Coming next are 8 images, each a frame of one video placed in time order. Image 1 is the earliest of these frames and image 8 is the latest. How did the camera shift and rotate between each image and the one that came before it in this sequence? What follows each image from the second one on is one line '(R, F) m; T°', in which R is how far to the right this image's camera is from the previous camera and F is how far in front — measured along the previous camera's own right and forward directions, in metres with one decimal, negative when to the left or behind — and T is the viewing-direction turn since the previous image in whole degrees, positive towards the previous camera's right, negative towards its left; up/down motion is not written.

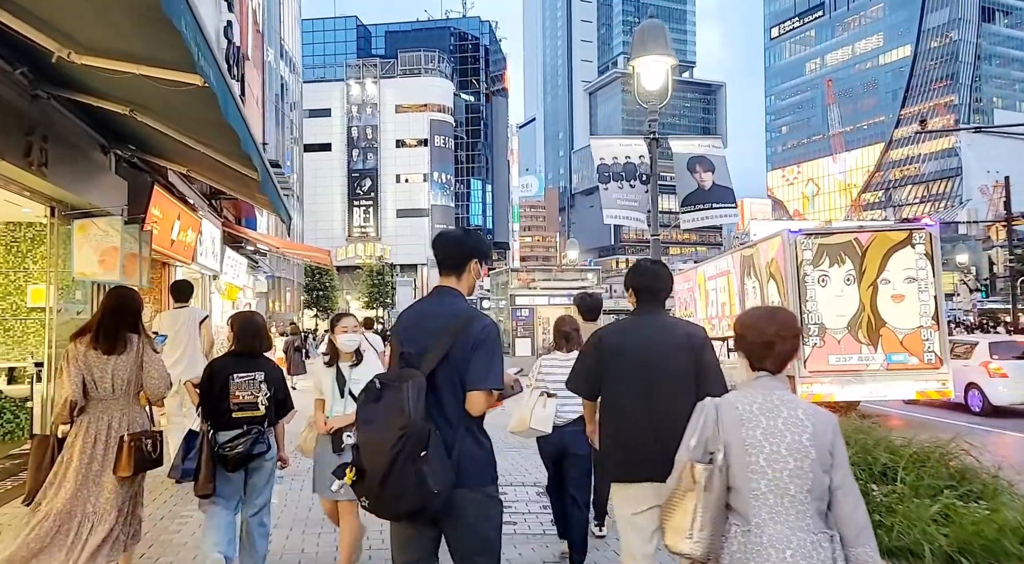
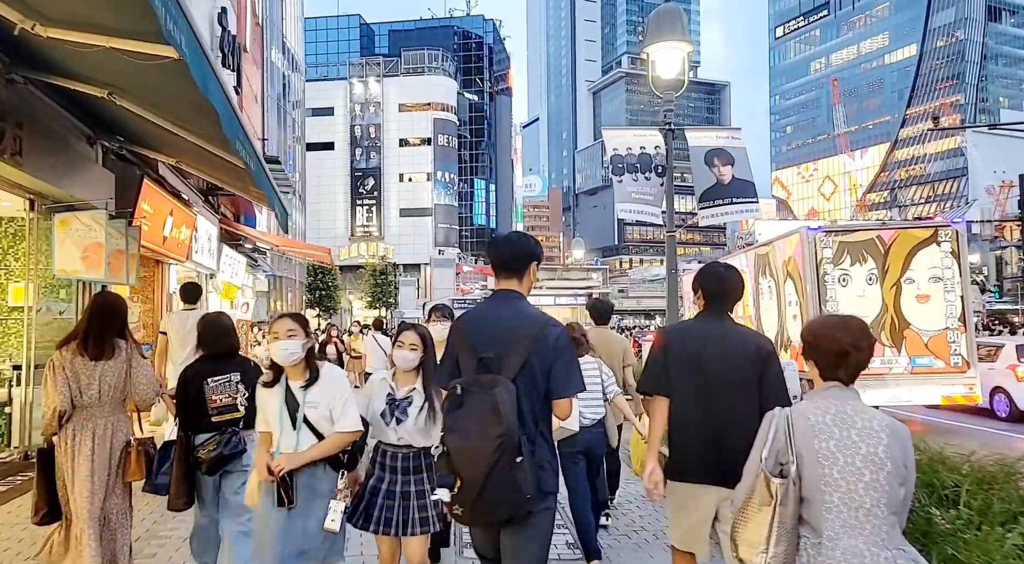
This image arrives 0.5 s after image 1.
(-0.1, +0.5) m; 0°
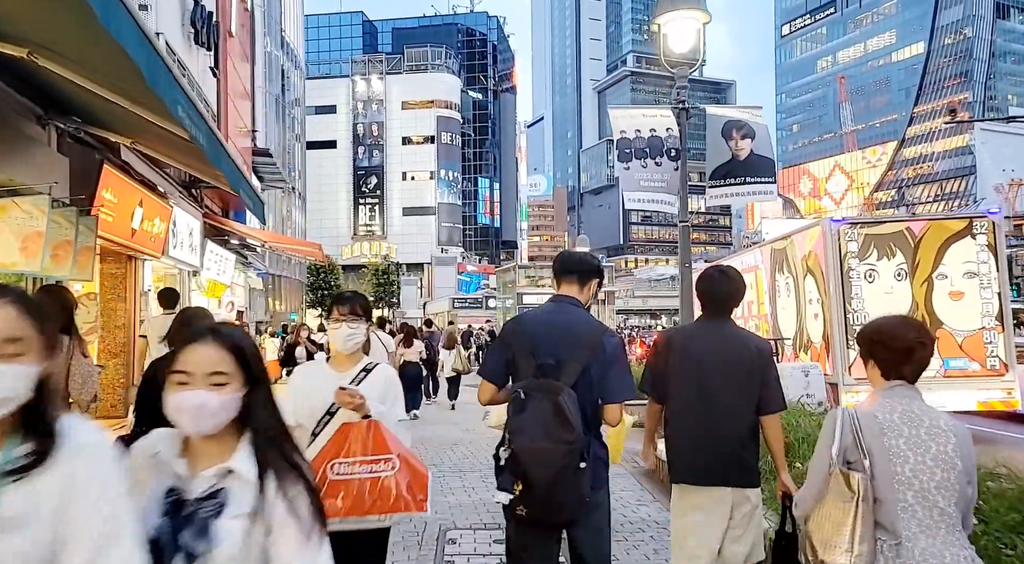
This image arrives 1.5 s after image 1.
(+0.1, +0.8) m; 0°
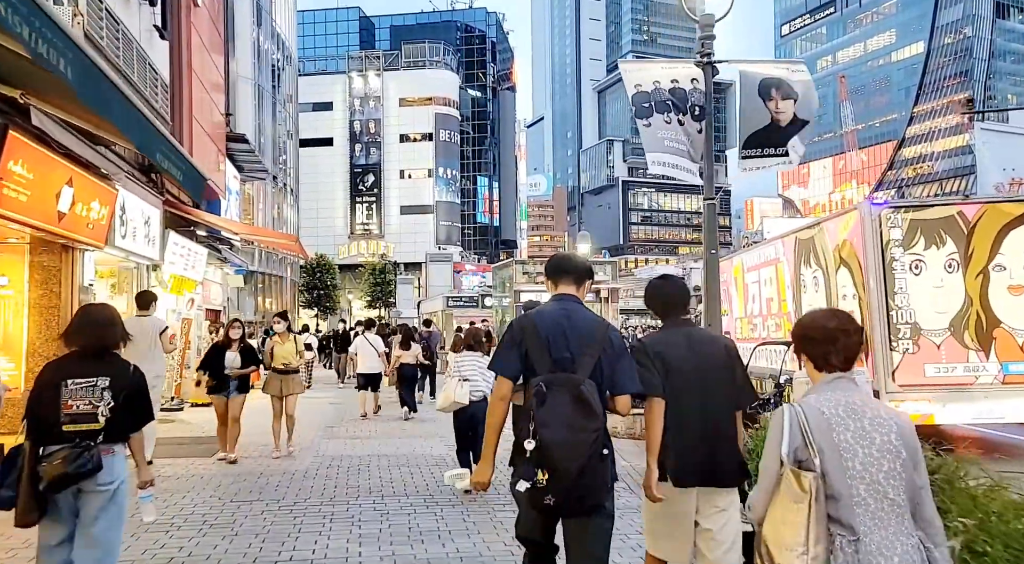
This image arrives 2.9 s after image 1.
(+0.1, +1.3) m; 0°
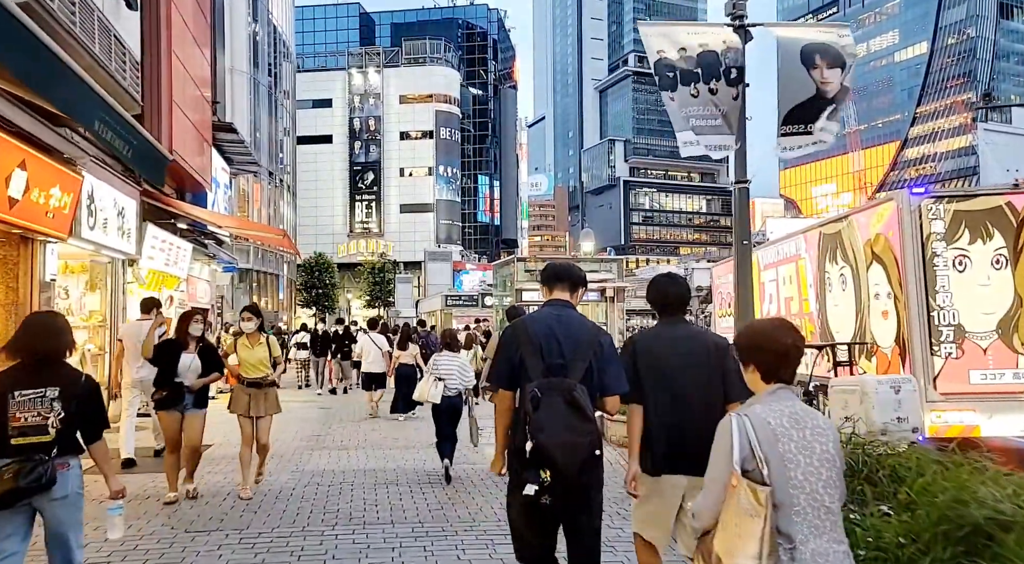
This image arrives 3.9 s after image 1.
(0.0, +0.8) m; 0°
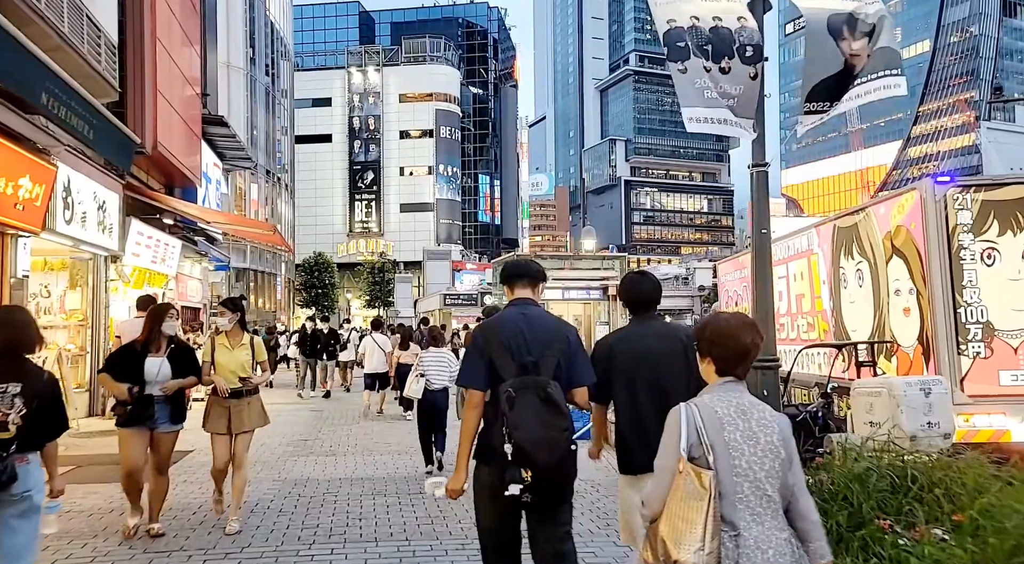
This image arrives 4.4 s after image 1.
(0.0, +0.5) m; 0°
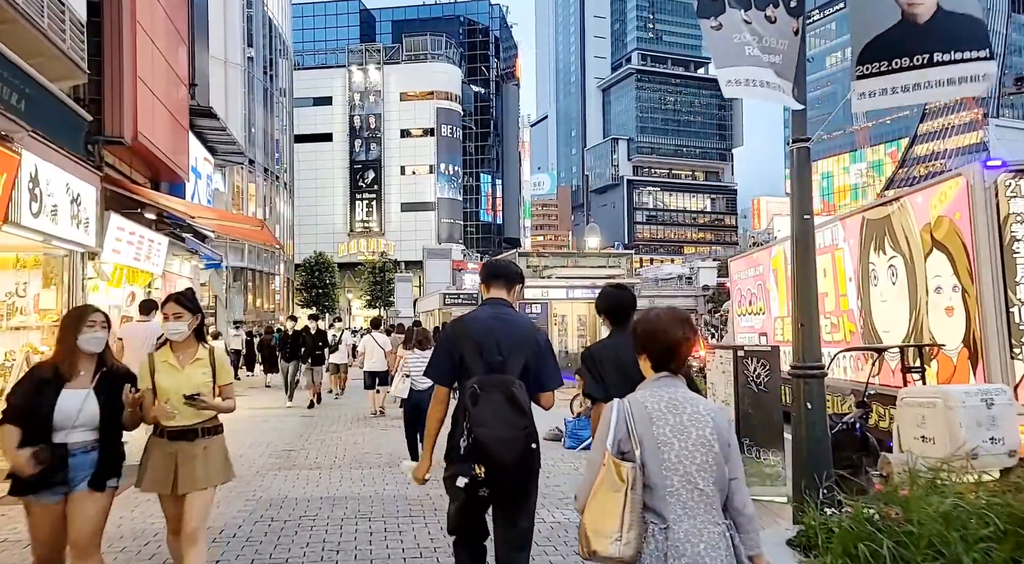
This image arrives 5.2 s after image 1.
(0.0, +0.7) m; 0°
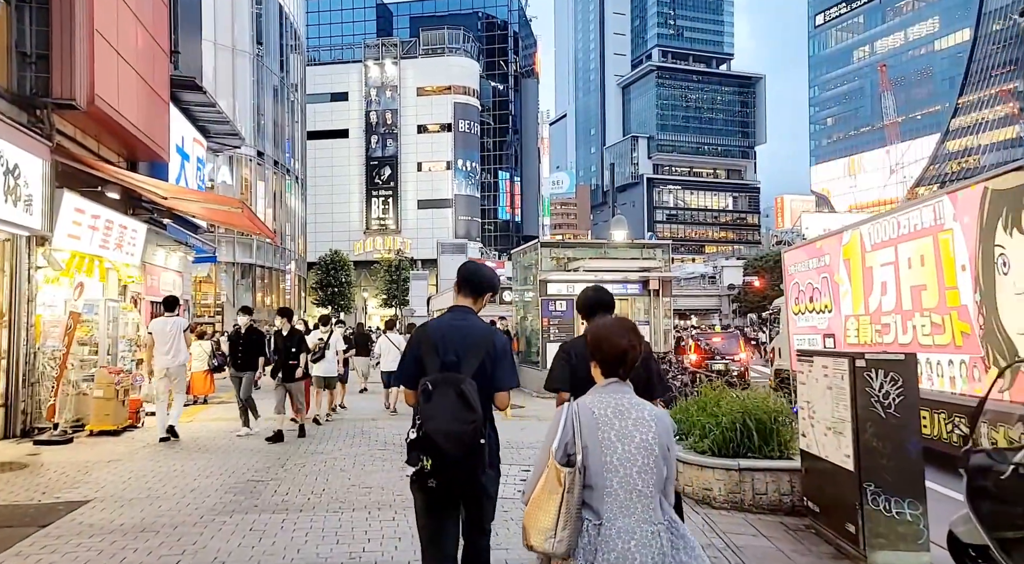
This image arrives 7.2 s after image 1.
(-0.1, +1.8) m; -1°
